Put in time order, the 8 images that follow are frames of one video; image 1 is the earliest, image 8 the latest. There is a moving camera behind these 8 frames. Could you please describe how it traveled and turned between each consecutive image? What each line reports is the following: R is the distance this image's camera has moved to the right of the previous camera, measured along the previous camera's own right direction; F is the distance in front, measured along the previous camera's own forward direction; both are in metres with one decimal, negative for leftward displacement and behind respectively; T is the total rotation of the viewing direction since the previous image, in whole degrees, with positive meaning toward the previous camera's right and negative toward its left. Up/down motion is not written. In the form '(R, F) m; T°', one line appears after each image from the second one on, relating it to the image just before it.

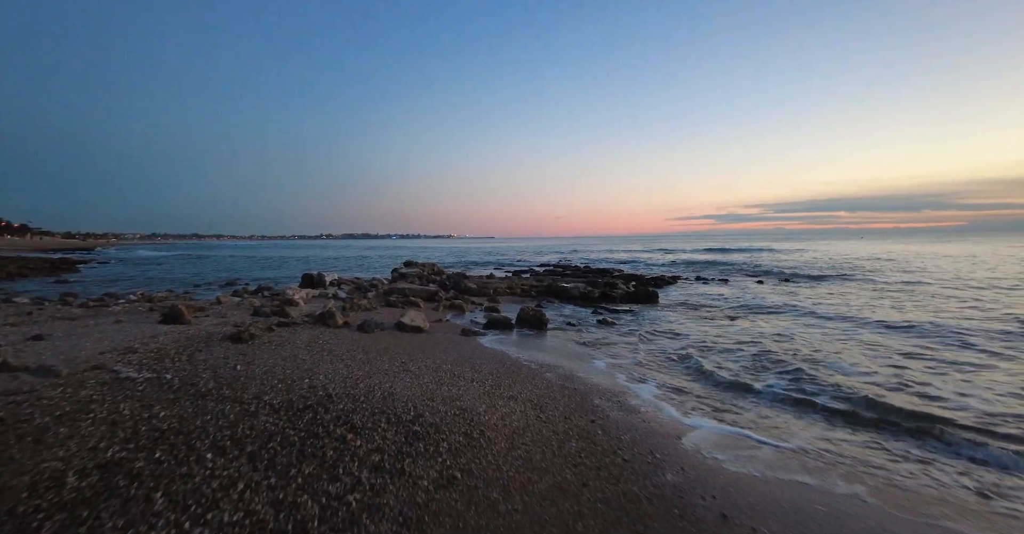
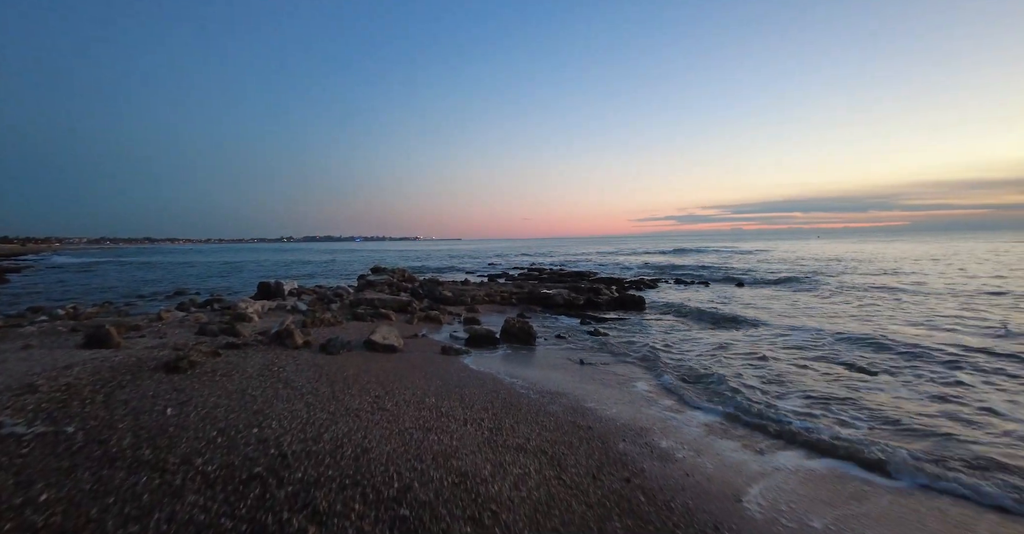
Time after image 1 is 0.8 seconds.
(-0.4, +1.2) m; +4°
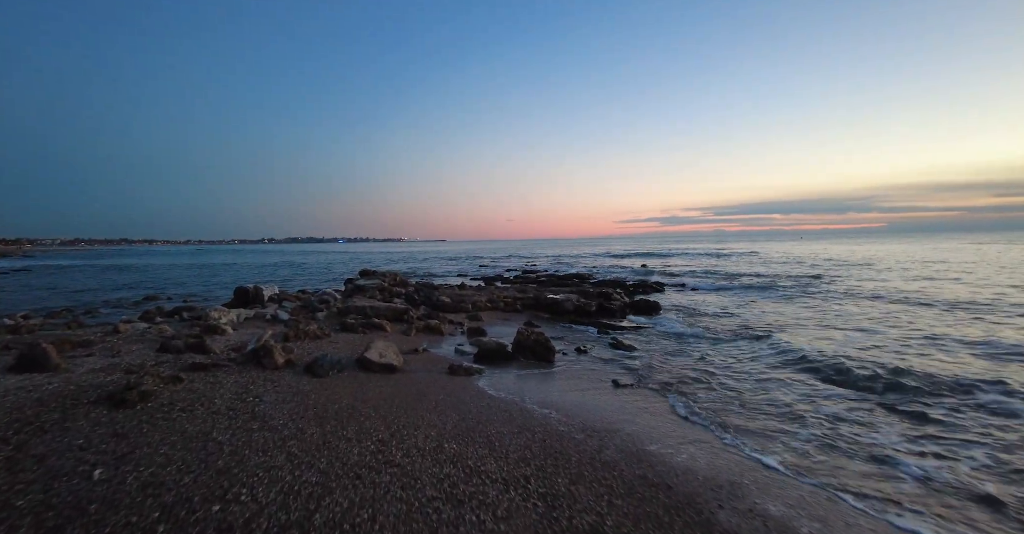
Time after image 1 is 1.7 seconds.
(-0.7, +1.5) m; +2°
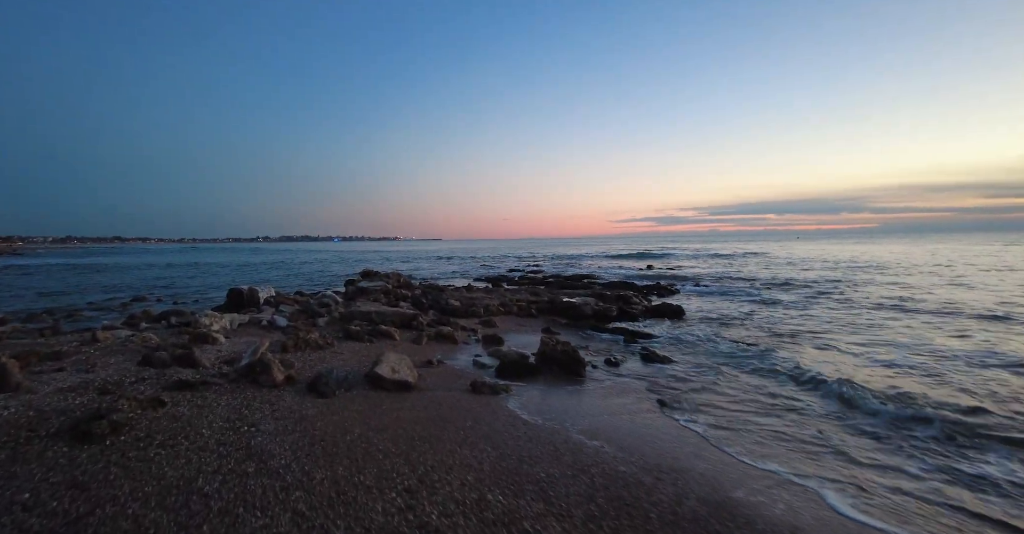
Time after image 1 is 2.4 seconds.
(-0.7, +1.1) m; +1°
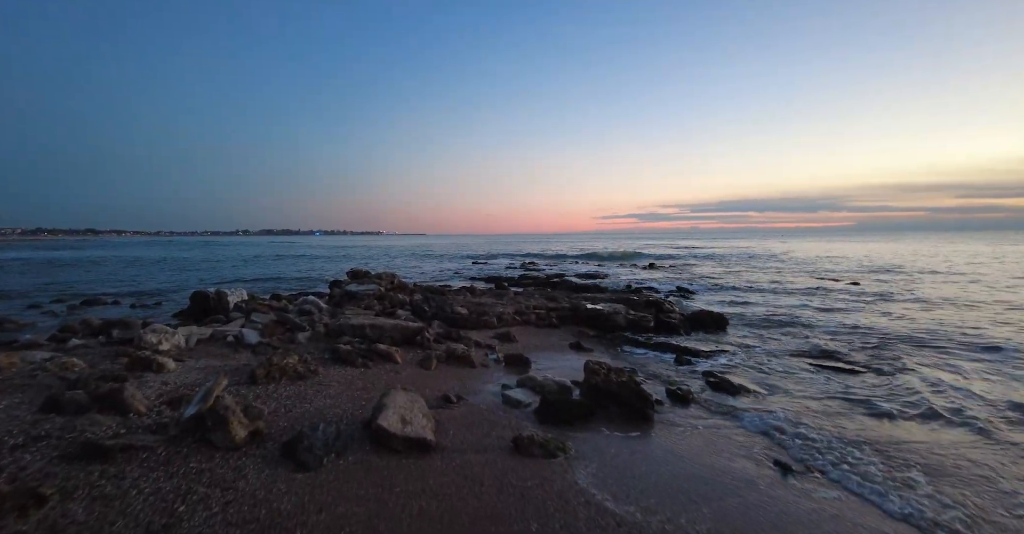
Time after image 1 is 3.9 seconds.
(-1.1, +2.3) m; +2°
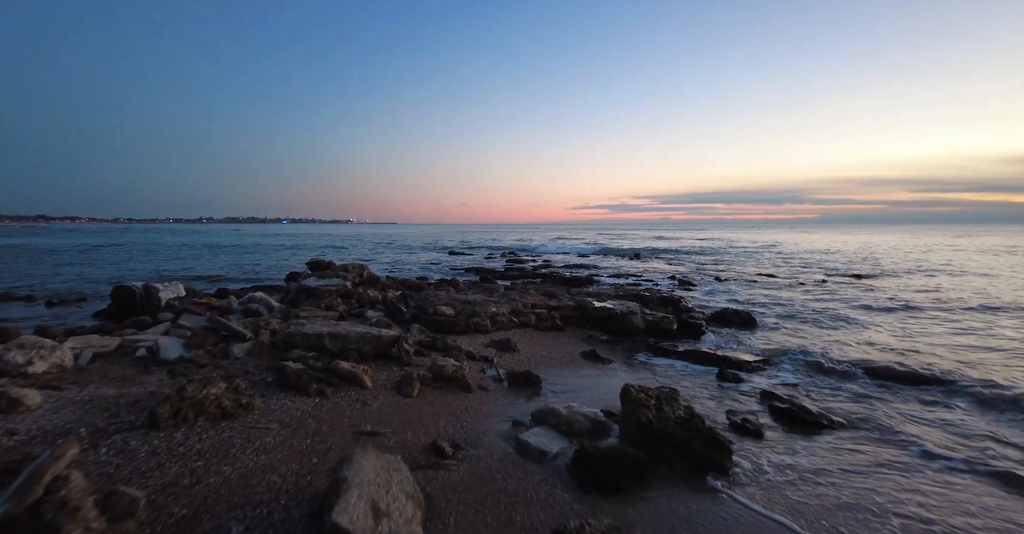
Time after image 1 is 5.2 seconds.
(-0.6, +2.3) m; +4°
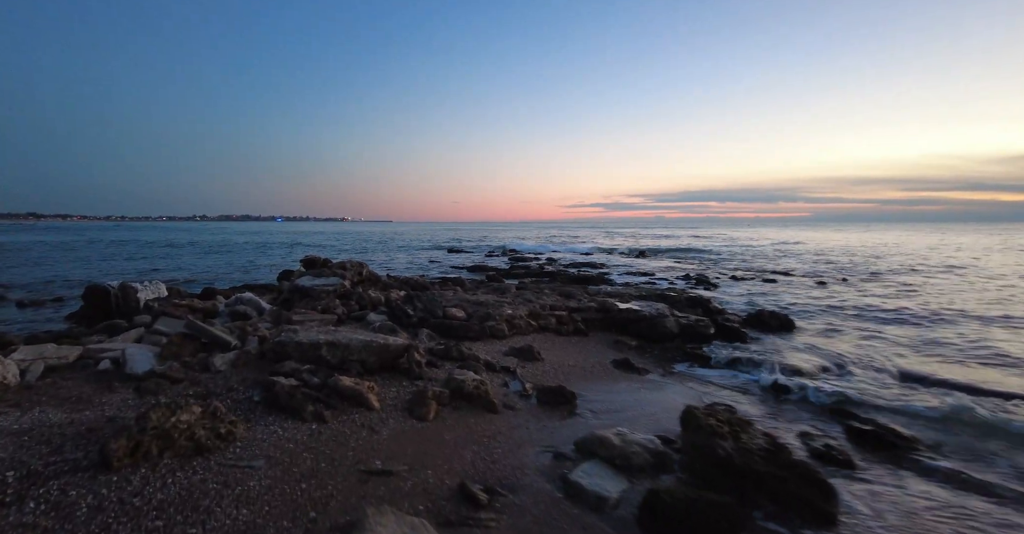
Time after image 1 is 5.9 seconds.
(-0.6, +1.1) m; +1°
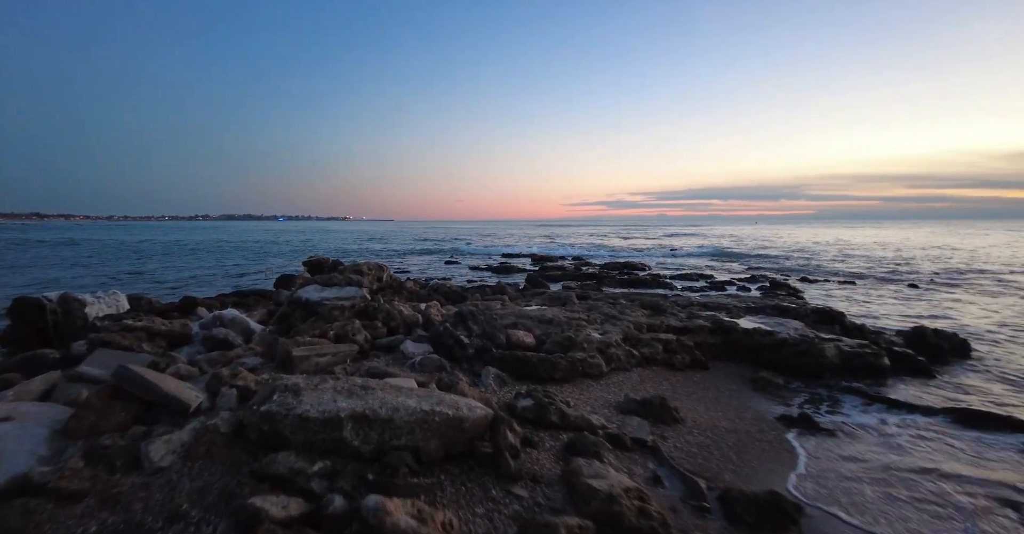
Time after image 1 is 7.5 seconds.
(-1.5, +3.0) m; 0°
